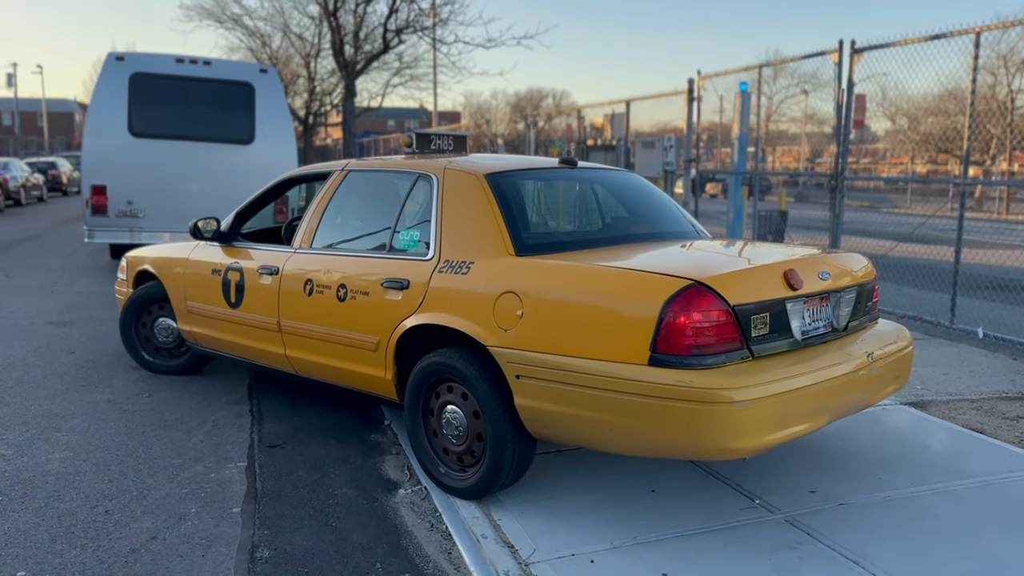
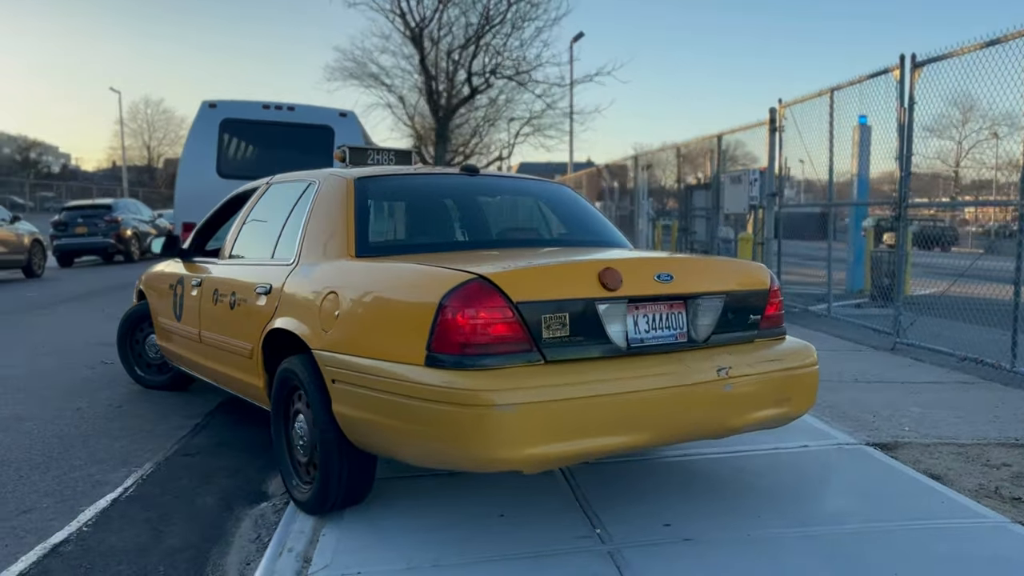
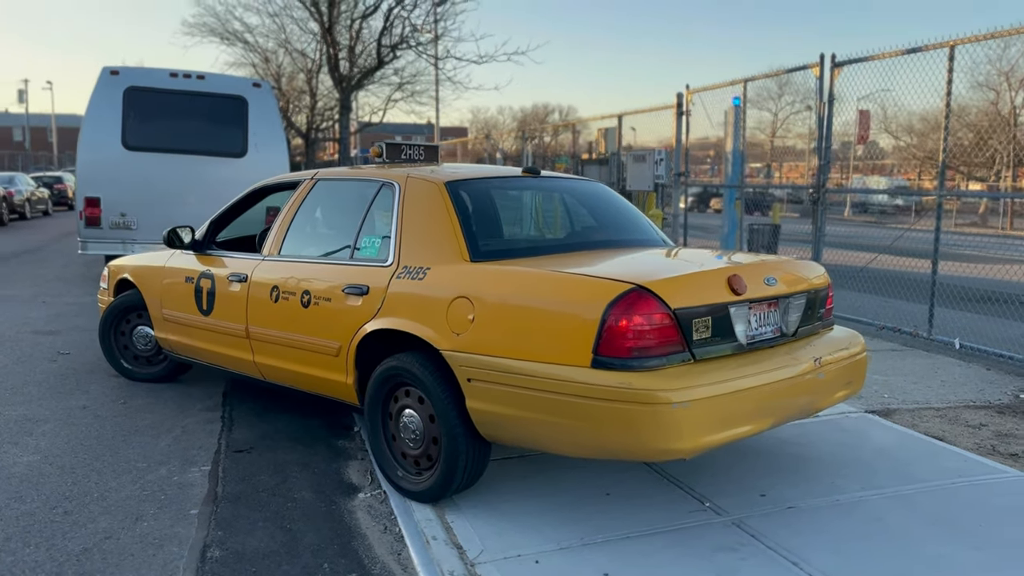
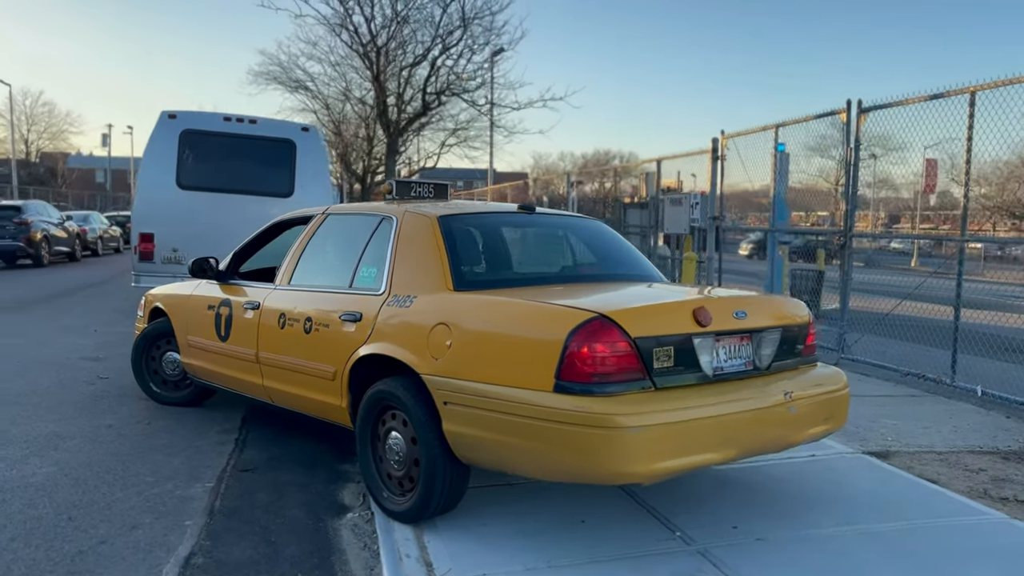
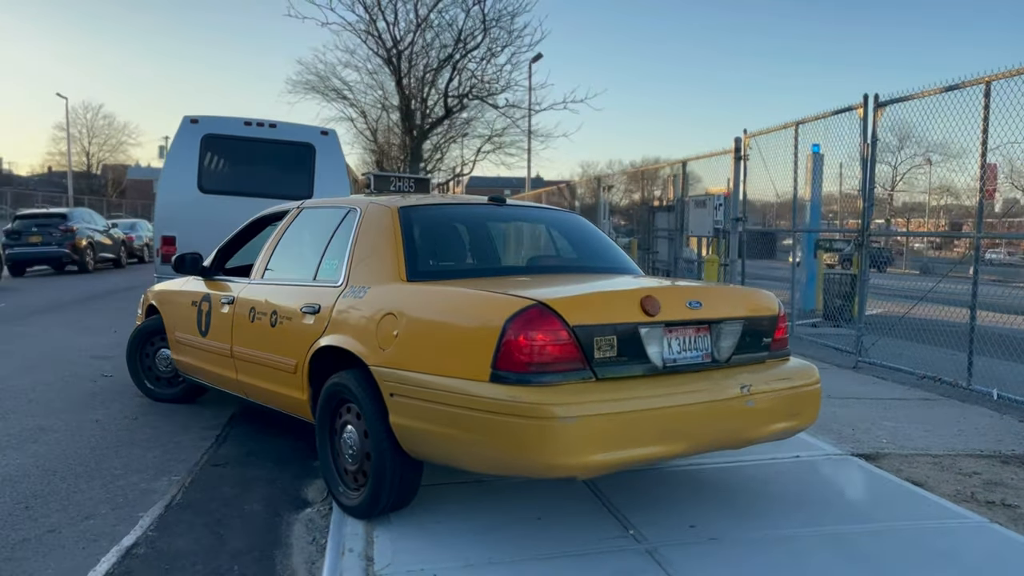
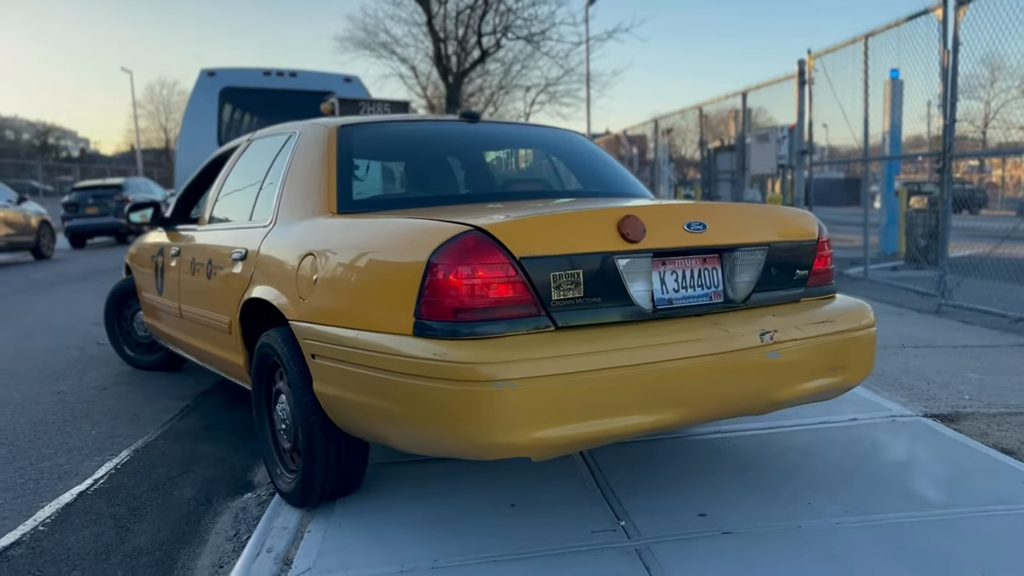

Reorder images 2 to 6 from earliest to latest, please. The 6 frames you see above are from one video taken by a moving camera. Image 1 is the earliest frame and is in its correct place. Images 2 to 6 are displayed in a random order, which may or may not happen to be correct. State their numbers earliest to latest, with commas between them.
3, 4, 5, 2, 6
